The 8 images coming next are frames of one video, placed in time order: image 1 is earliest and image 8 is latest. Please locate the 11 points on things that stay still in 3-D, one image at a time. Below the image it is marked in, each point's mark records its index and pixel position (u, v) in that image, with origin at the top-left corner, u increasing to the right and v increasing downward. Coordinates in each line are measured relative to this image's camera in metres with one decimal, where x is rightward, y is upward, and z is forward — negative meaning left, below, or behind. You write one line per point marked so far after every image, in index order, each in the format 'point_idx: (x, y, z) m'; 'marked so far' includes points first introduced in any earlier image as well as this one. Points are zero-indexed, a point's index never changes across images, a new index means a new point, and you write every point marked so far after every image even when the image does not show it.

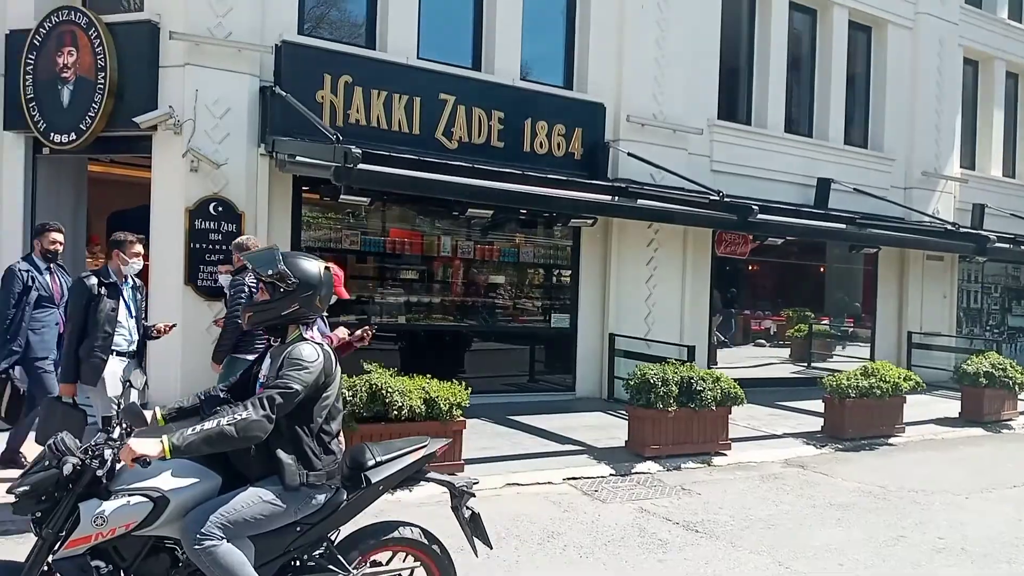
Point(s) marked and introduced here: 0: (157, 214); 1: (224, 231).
0: (-3.9, +0.8, +8.8) m
1: (-3.2, +0.6, +8.8) m
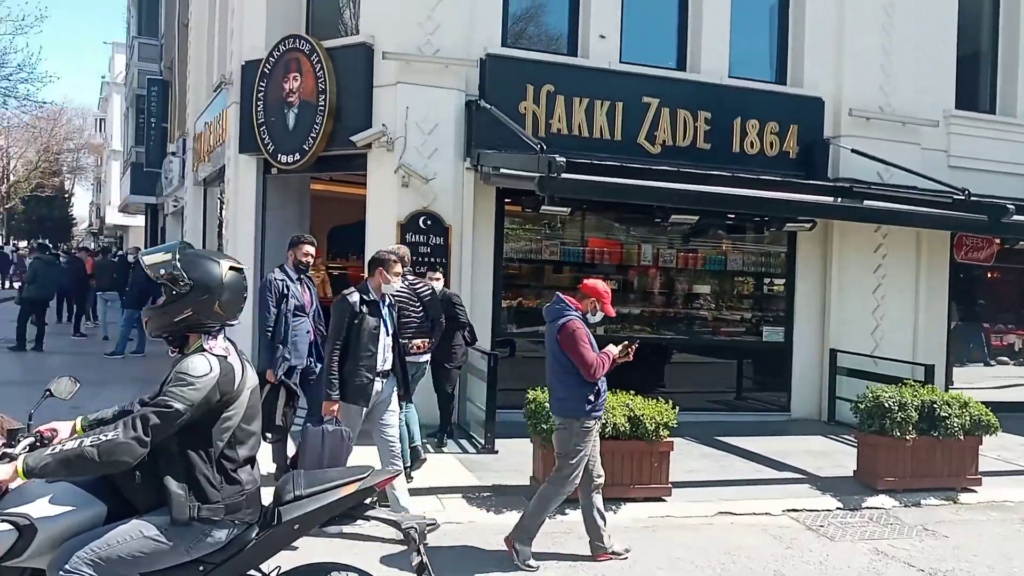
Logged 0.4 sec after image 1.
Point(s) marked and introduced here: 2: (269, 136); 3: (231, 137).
0: (-1.6, +0.7, +9.1) m
1: (-0.9, +0.5, +8.9) m
2: (-3.0, +1.9, +9.8) m
3: (-3.7, +2.0, +10.5) m
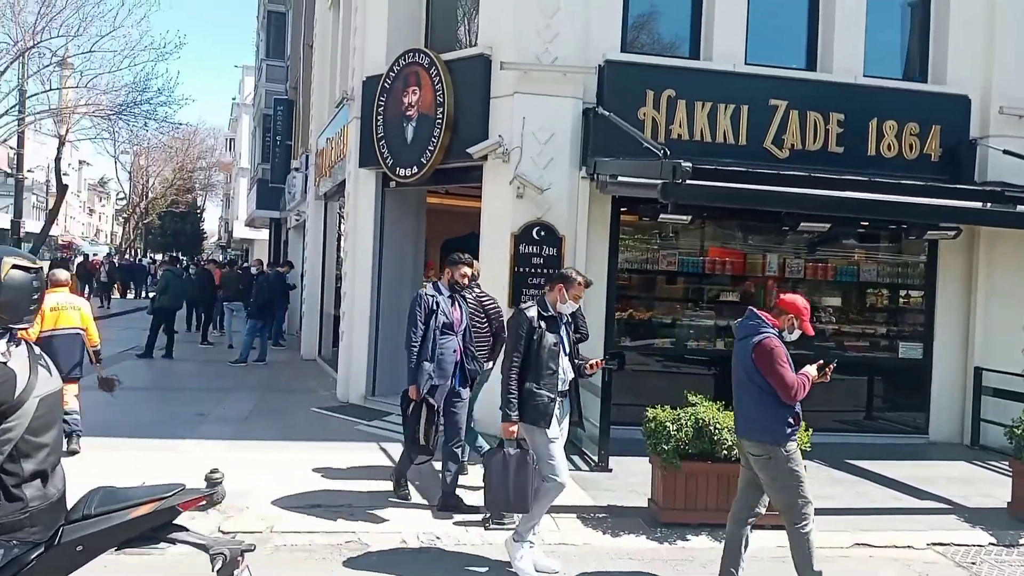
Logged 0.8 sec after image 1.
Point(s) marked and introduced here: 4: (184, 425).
0: (-0.3, +0.6, +9.0) m
1: (+0.4, +0.4, +8.8) m
2: (-1.6, +1.7, +9.9) m
3: (-2.2, +1.9, +10.8) m
4: (-3.7, -1.5, +9.0) m
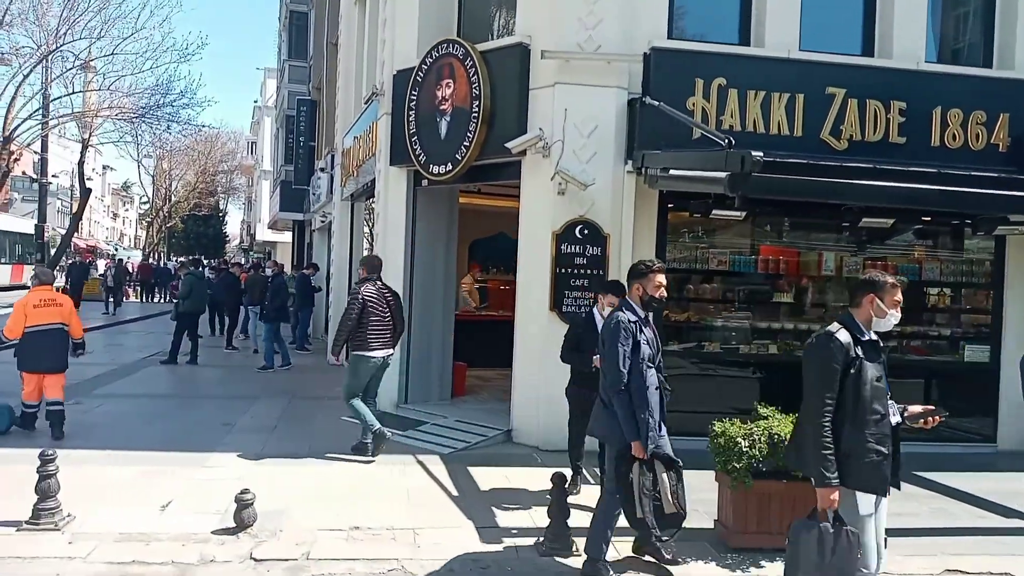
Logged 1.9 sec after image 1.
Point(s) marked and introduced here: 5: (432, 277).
0: (+0.2, +0.5, +8.5) m
1: (+0.8, +0.4, +8.3) m
2: (-1.1, +1.7, +9.5) m
3: (-1.7, +1.8, +10.3) m
4: (-3.3, -1.6, +8.6) m
5: (-1.0, +0.2, +10.3) m
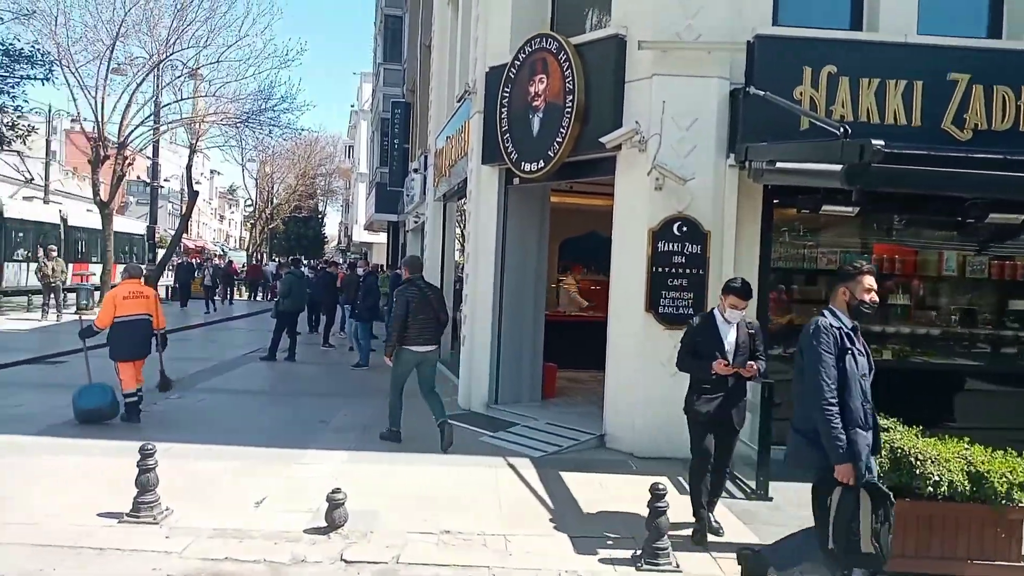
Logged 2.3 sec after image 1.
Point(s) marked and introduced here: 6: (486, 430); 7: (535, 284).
0: (+1.1, +0.5, +8.2) m
1: (+1.8, +0.3, +7.9) m
2: (0.0, +1.7, +9.3) m
3: (-0.5, +1.8, +10.2) m
4: (-2.3, -1.6, +8.7) m
5: (+0.2, +0.2, +10.1) m
6: (-0.3, -1.6, +8.9) m
7: (+0.3, 0.0, +10.2) m
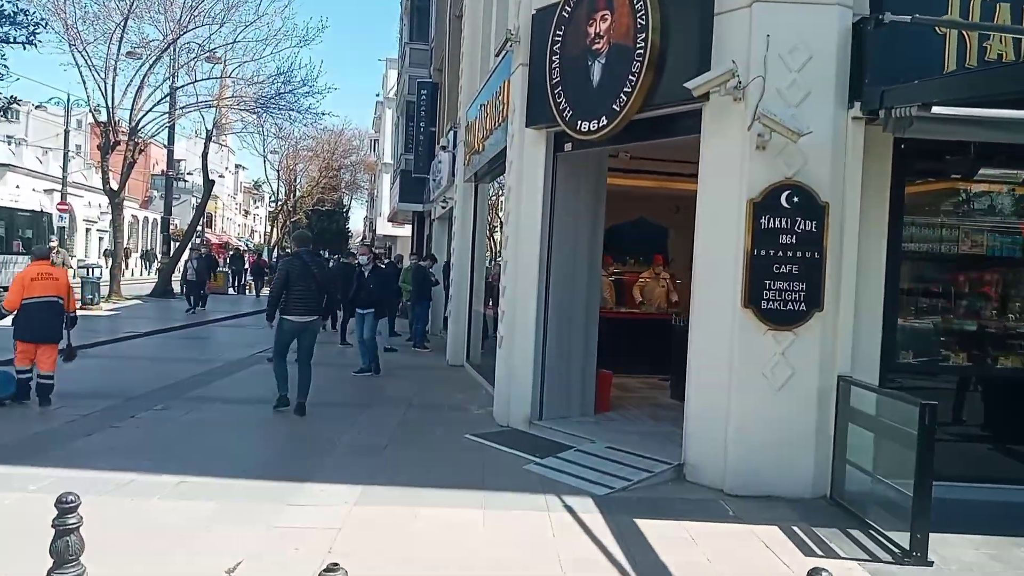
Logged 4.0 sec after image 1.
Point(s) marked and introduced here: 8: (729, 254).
0: (+1.6, +0.6, +6.4) m
1: (+2.2, +0.4, +6.1) m
2: (+0.5, +1.8, +7.5) m
3: (0.0, +1.9, +8.5) m
4: (-1.8, -1.5, +7.0) m
5: (+0.7, +0.3, +8.3) m
6: (+0.2, -1.5, +7.2) m
7: (+0.8, +0.1, +8.4) m
8: (+1.7, +0.3, +6.2) m
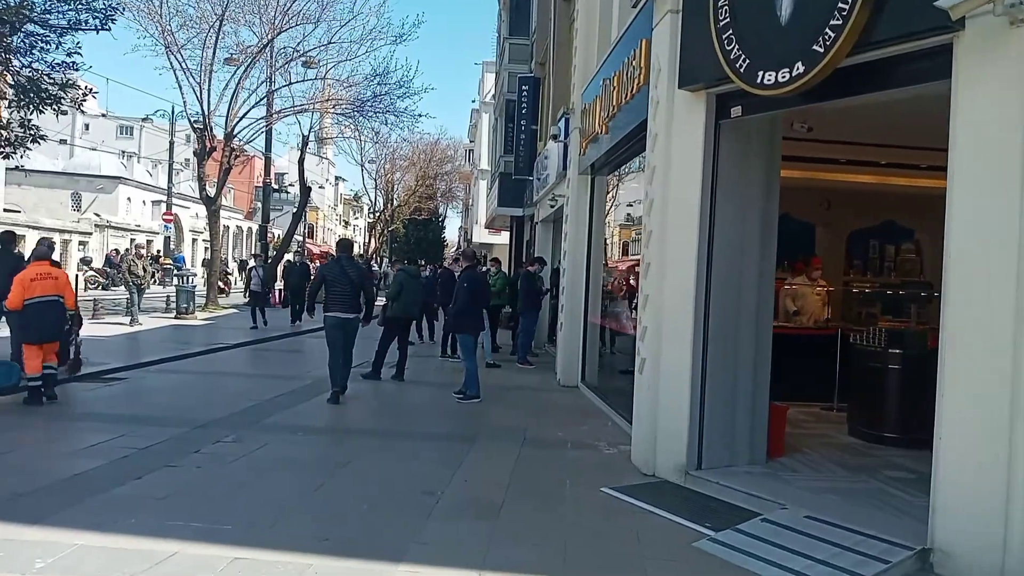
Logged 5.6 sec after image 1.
0: (+2.6, +0.6, +4.4) m
1: (+3.1, +0.4, +4.0) m
2: (+1.6, +1.7, +5.7) m
3: (+1.2, +1.8, +6.7) m
4: (-0.7, -1.5, +5.4) m
5: (+1.9, +0.2, +6.5) m
6: (+1.2, -1.6, +5.3) m
7: (+2.0, +0.1, +6.5) m
8: (+2.7, +0.2, +4.2) m
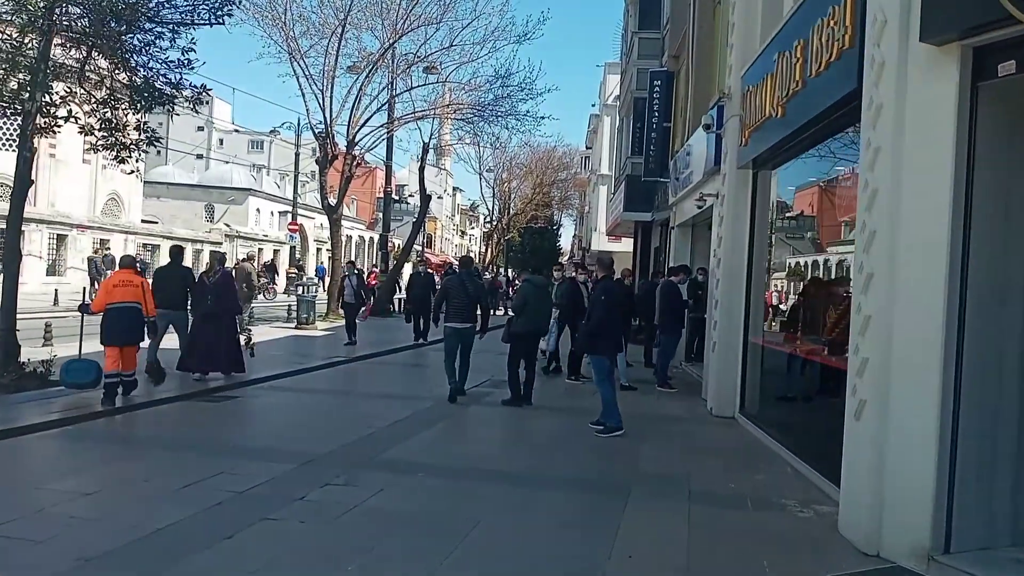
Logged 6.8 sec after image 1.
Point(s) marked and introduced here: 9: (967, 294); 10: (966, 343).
0: (+3.4, +0.5, +2.7) m
1: (+3.9, +0.3, +2.2) m
2: (+2.6, +1.6, +4.1) m
3: (+2.4, +1.7, +5.1) m
4: (+0.2, -1.6, +4.1) m
5: (+3.0, +0.1, +4.8) m
6: (+2.2, -1.7, +3.7) m
7: (+3.1, -0.1, +4.8) m
8: (+3.4, +0.1, +2.5) m
9: (+2.7, 0.0, +4.6) m
10: (+2.7, -0.3, +4.7) m
